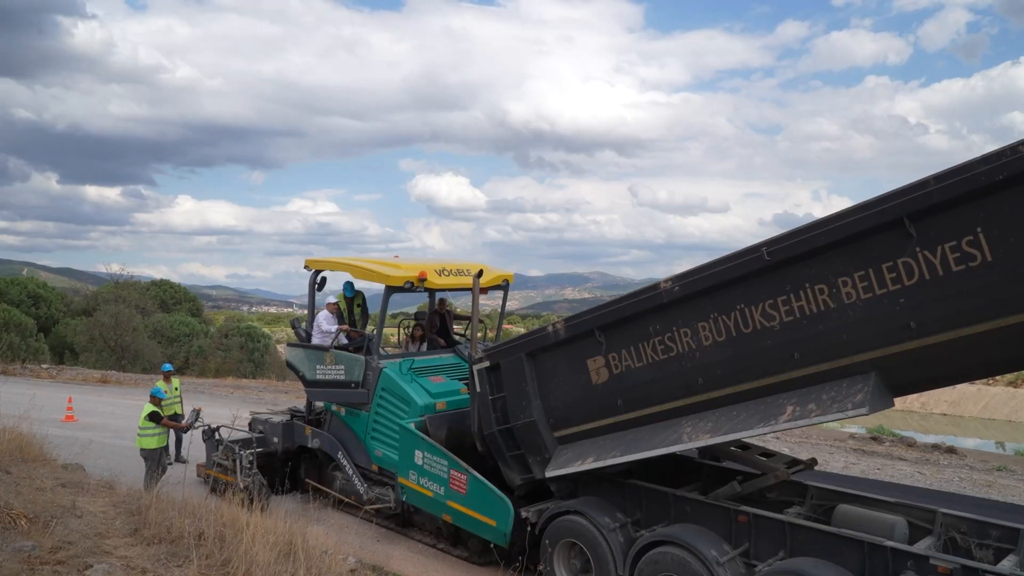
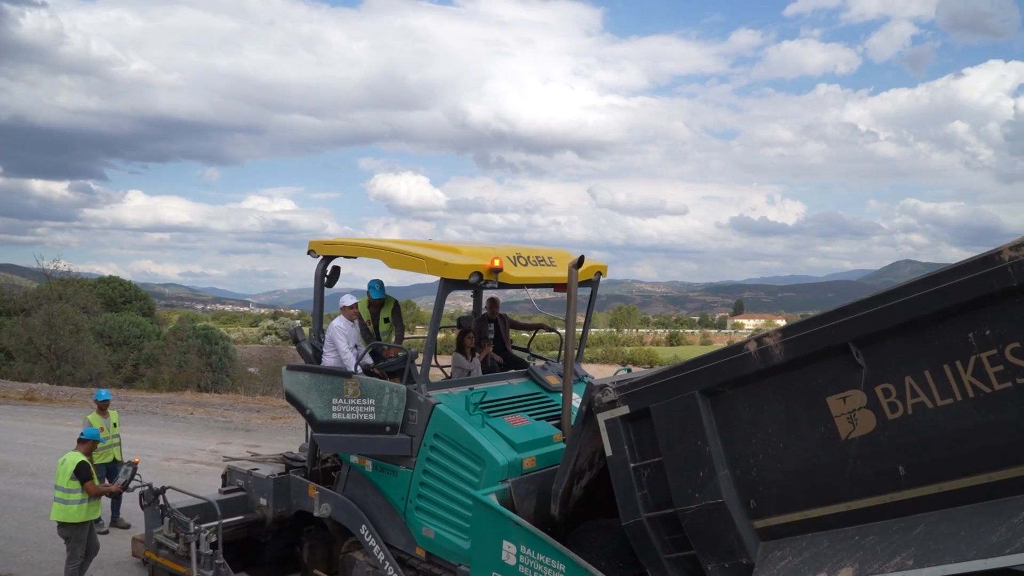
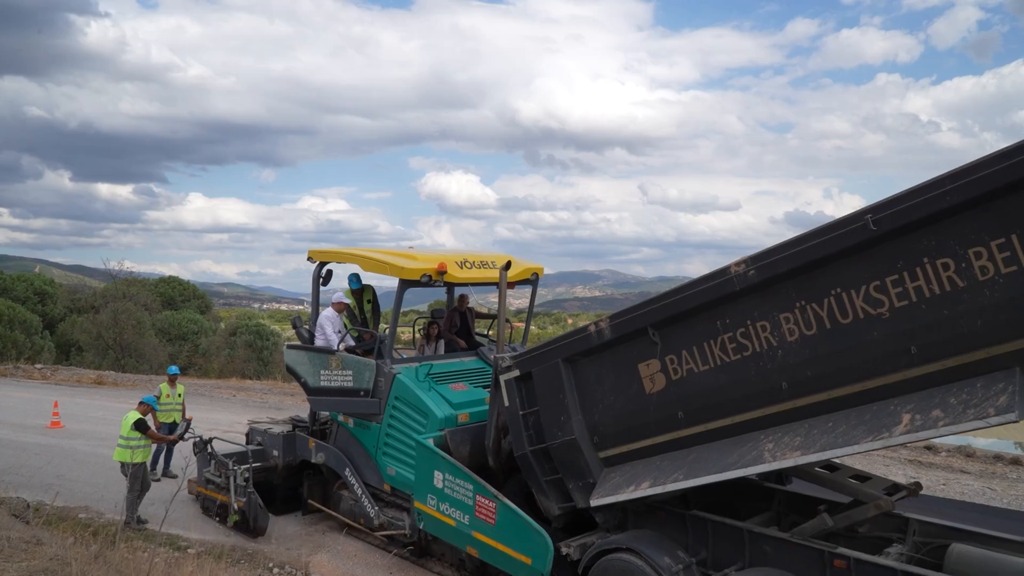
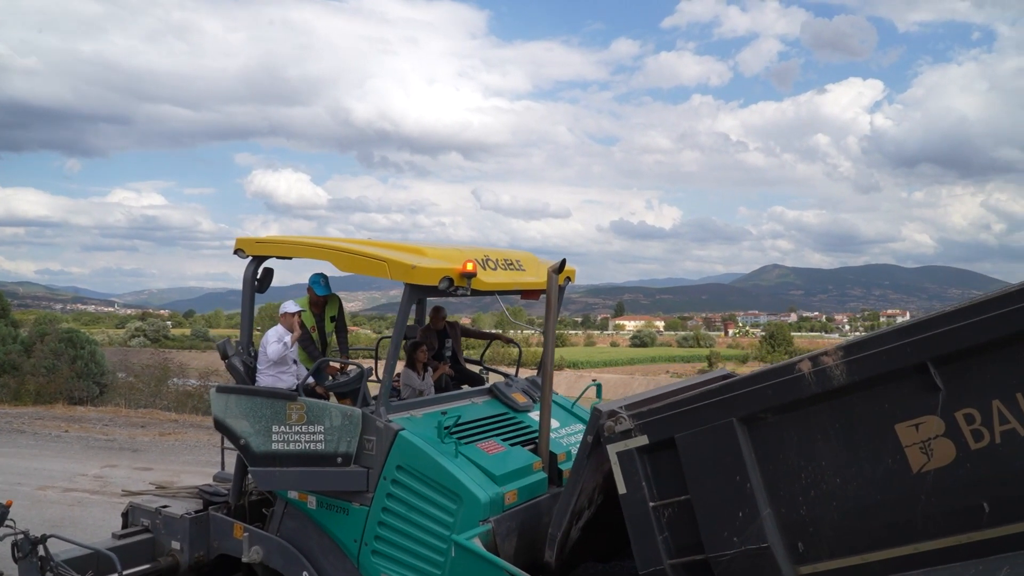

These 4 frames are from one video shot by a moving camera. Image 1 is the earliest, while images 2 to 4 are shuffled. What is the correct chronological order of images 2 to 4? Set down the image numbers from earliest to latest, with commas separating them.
3, 2, 4
